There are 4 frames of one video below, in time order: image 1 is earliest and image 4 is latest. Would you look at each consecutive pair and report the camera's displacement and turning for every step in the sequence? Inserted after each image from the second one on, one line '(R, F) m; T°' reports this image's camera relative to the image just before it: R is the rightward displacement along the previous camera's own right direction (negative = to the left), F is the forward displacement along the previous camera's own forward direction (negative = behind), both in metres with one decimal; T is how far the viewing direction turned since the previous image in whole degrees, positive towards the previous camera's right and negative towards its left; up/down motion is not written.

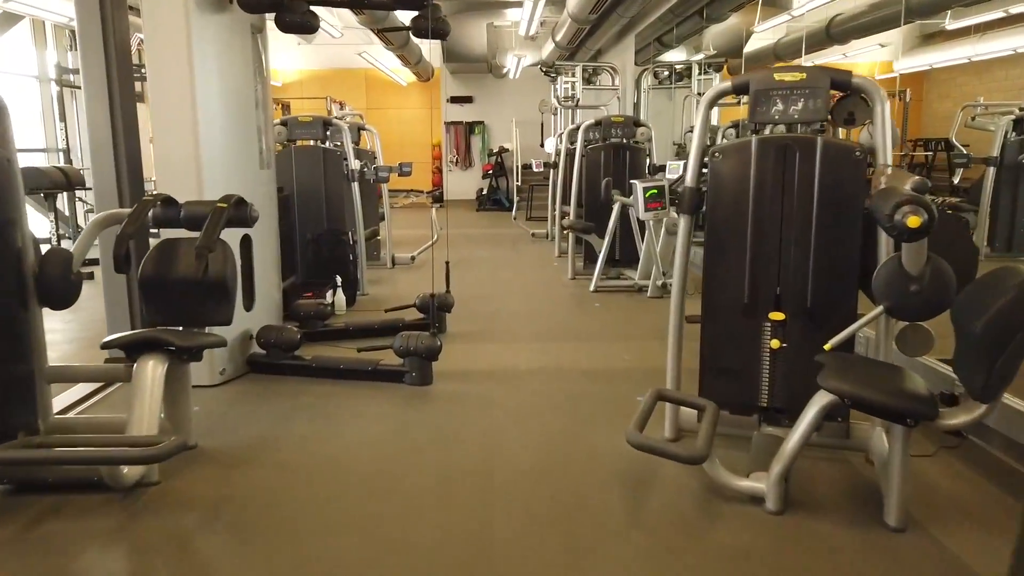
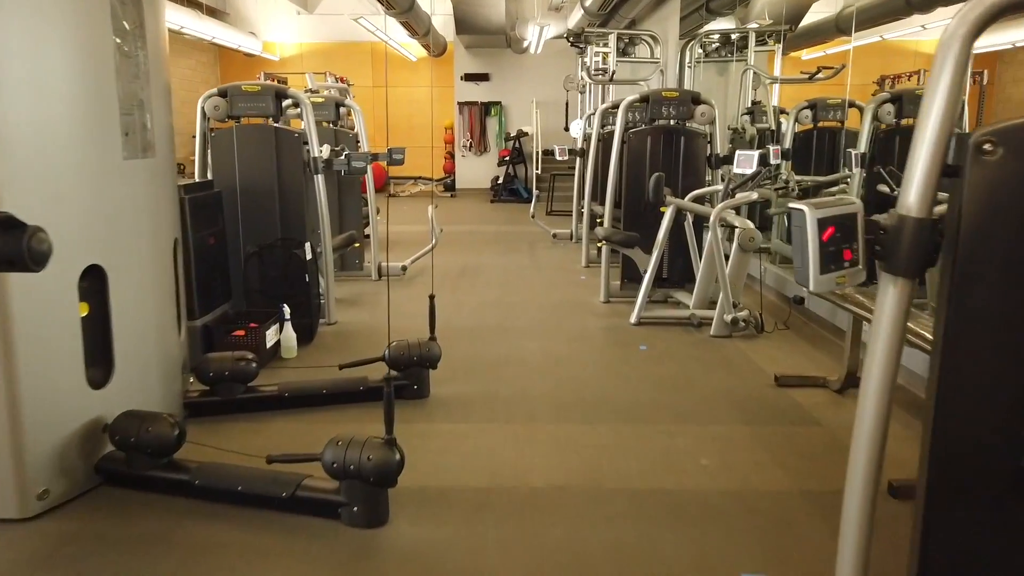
(0.0, +1.4) m; -1°
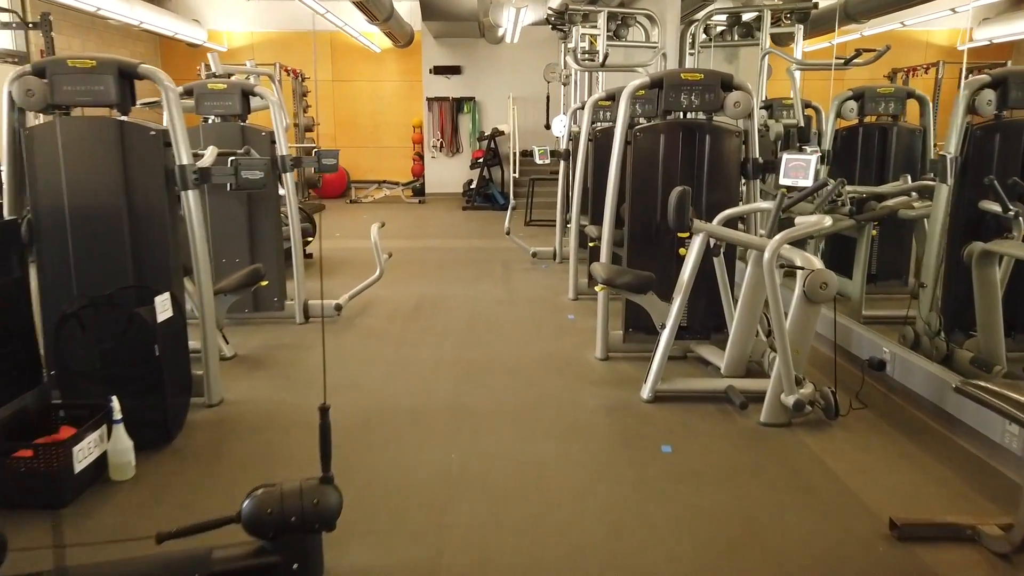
(+0.1, +1.3) m; +1°
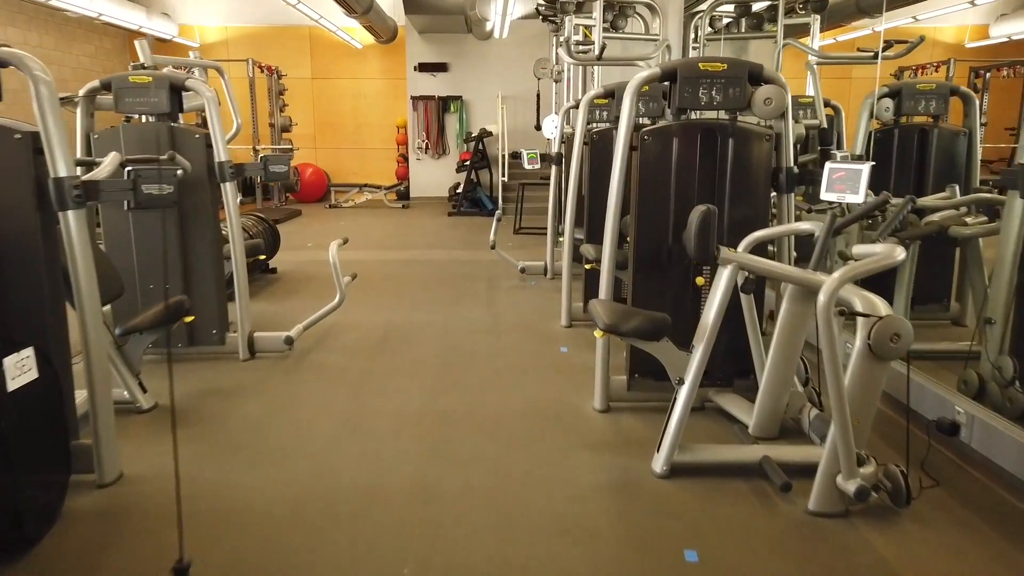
(0.0, +0.6) m; +1°
